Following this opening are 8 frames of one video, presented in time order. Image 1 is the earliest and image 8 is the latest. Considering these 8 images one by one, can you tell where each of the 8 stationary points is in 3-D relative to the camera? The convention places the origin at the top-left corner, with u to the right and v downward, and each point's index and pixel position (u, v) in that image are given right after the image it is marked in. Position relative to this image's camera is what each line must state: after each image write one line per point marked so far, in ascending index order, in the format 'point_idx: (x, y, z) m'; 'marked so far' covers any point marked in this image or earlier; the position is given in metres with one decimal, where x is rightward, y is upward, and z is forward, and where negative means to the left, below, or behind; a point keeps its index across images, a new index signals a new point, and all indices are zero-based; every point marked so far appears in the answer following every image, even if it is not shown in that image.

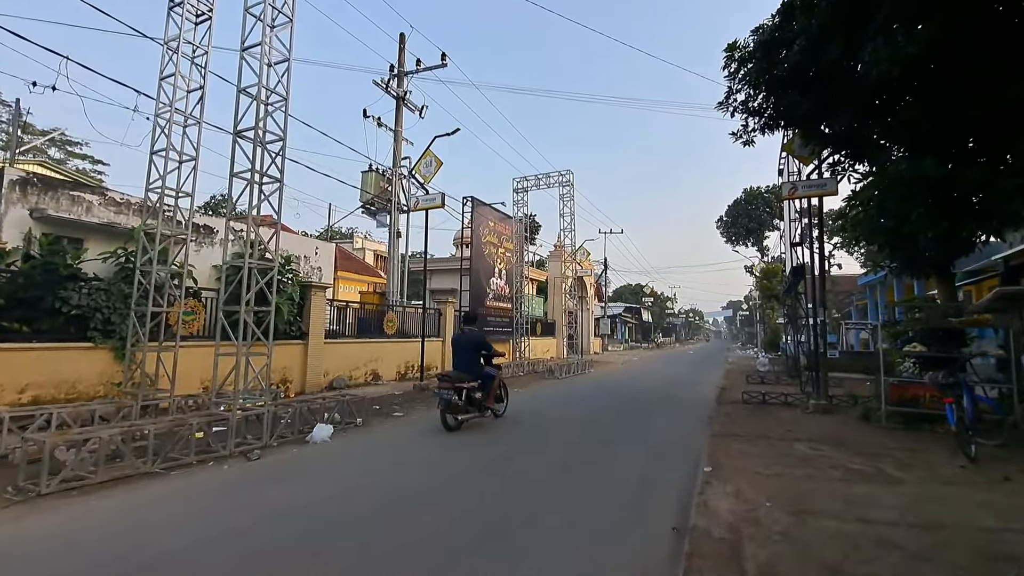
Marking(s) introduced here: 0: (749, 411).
0: (+4.8, -2.5, +11.8) m
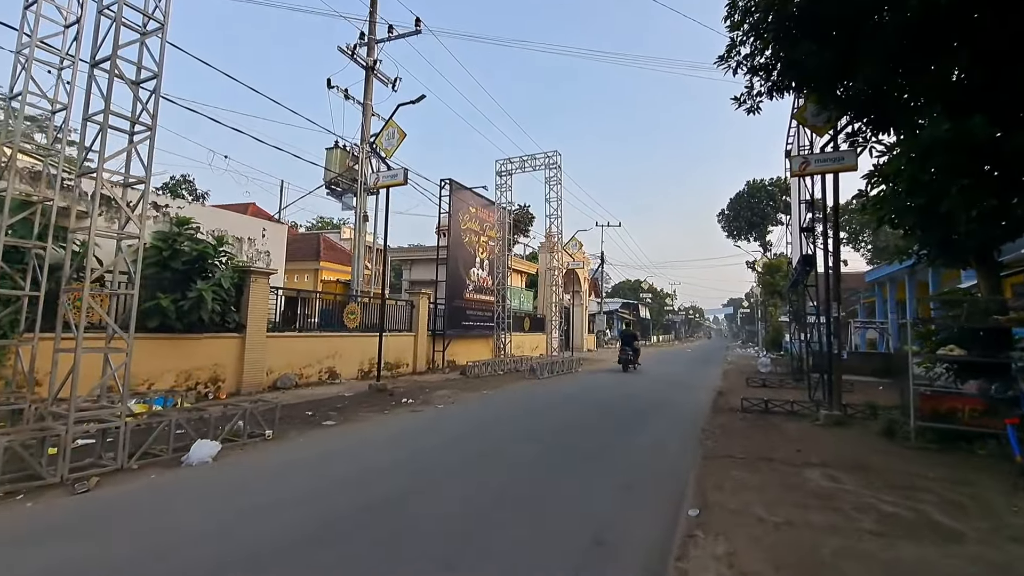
0: (+4.1, -2.3, +10.1) m
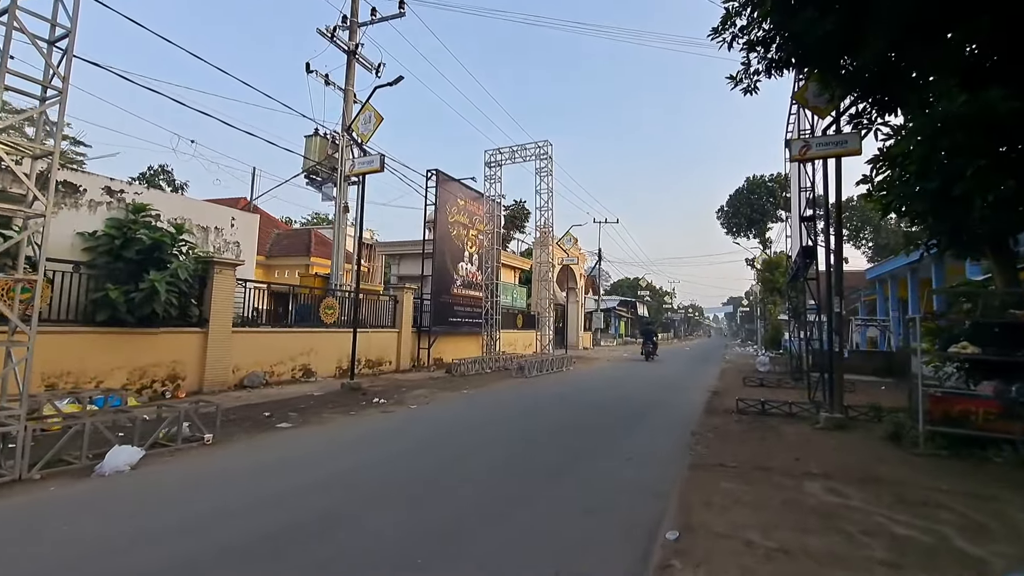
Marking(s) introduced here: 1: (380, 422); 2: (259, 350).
0: (+3.7, -2.2, +9.3) m
1: (-2.2, -2.2, +9.4) m
2: (-5.6, -1.4, +12.8) m
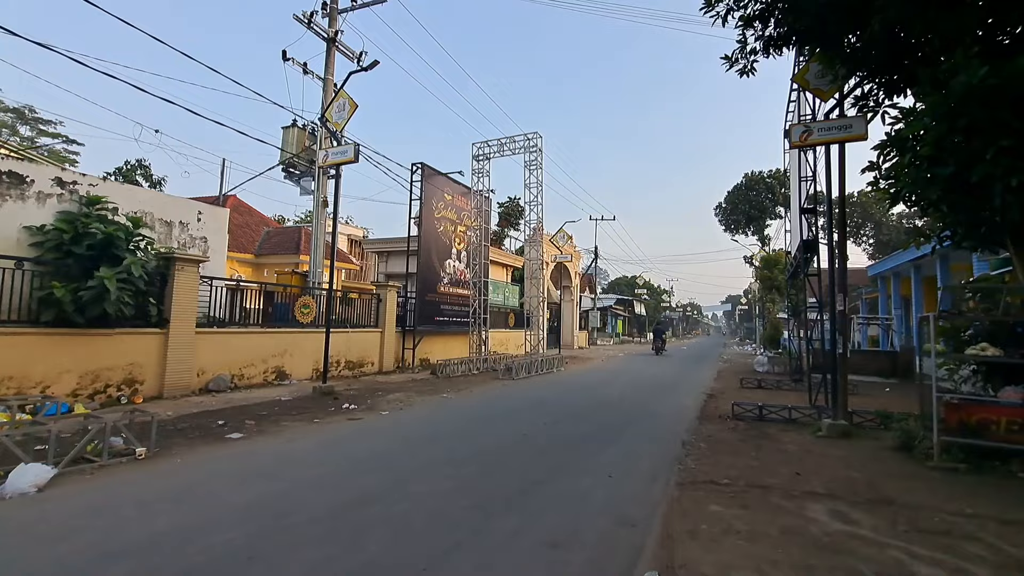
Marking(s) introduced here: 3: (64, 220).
0: (+3.4, -2.2, +8.6) m
1: (-2.5, -2.1, +8.6) m
2: (-6.0, -1.3, +12.1) m
3: (-7.5, +1.1, +9.6) m
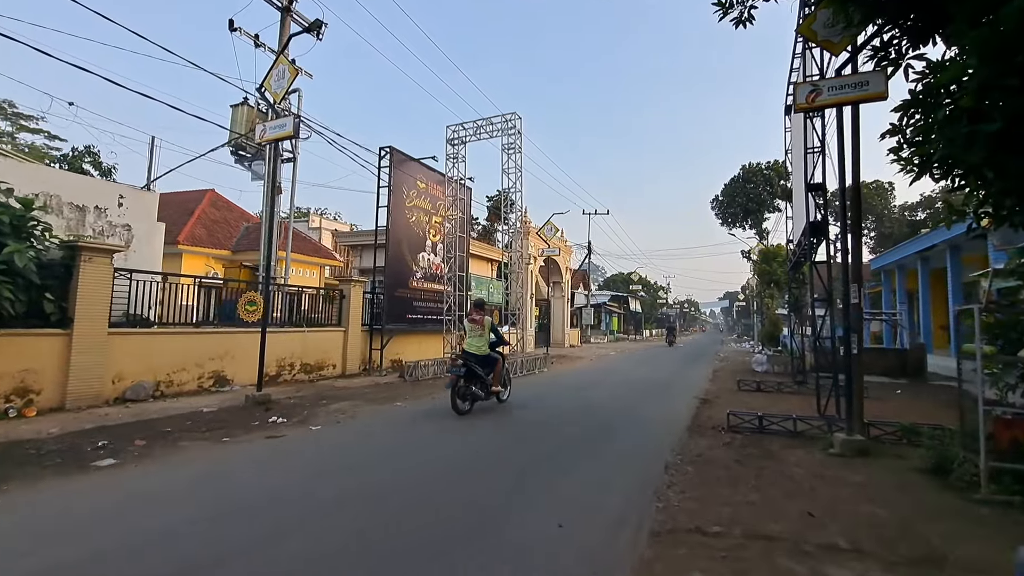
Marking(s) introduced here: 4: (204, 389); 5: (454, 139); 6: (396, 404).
0: (+2.8, -2.0, +7.1) m
1: (-3.2, -2.0, +7.2) m
2: (-6.6, -1.2, +10.6) m
3: (-8.1, +1.2, +8.1) m
4: (-6.1, -2.0, +11.5) m
5: (-1.8, +4.6, +17.9) m
6: (-2.1, -2.1, +10.5) m
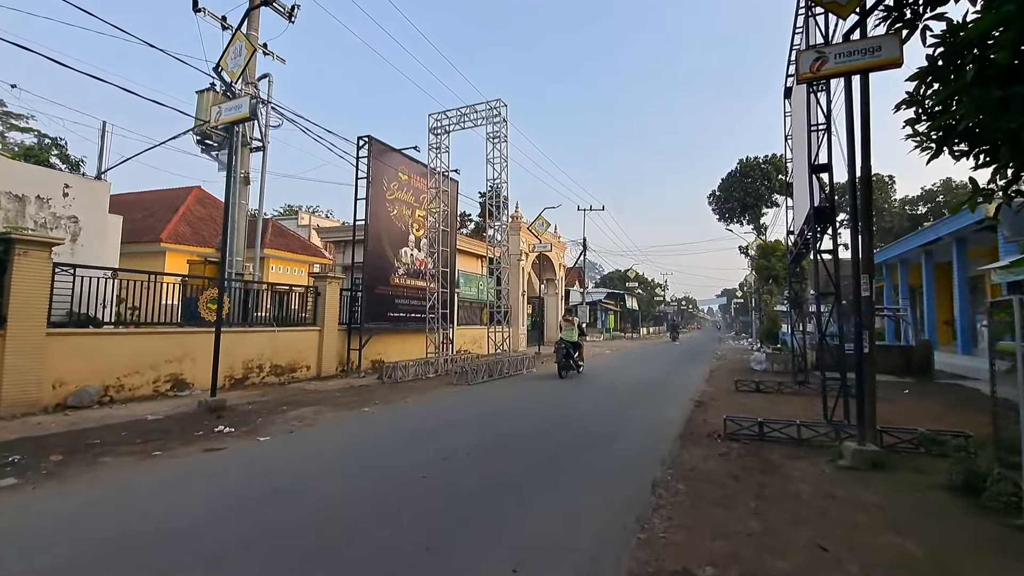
0: (+2.4, -1.9, +6.3) m
1: (-3.5, -2.0, +6.3) m
2: (-6.9, -1.2, +9.7) m
3: (-8.5, +1.3, +7.3) m
4: (-6.5, -1.9, +10.7) m
5: (-2.2, +4.7, +17.0) m
6: (-2.4, -2.0, +9.7) m
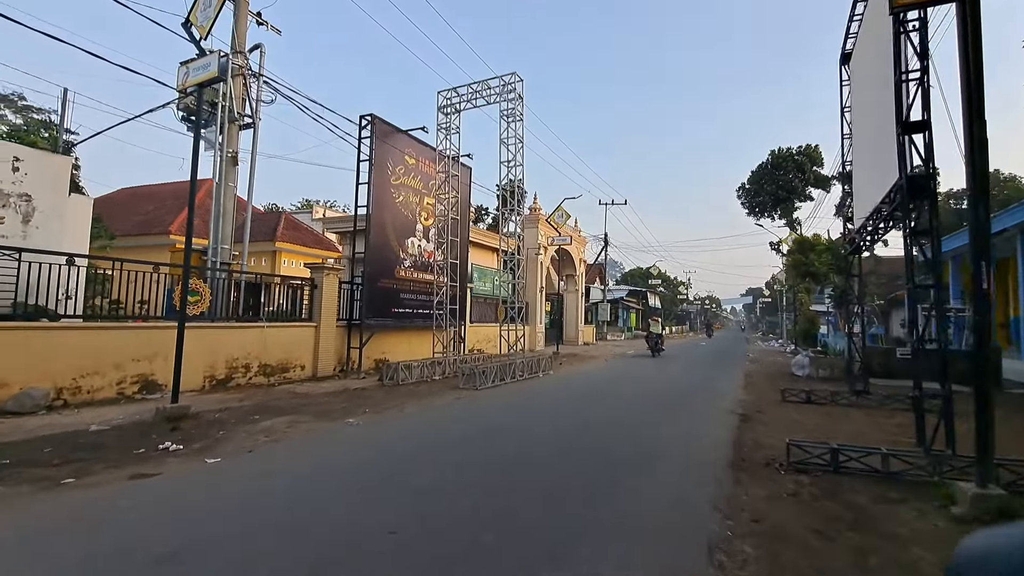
0: (+2.5, -1.8, +4.8) m
1: (-3.5, -1.8, +5.0) m
2: (-6.8, -1.0, +8.5) m
3: (-8.4, +1.5, +6.1) m
4: (-6.3, -1.8, +9.5) m
5: (-1.7, +4.9, +15.6) m
6: (-2.3, -1.9, +8.3) m
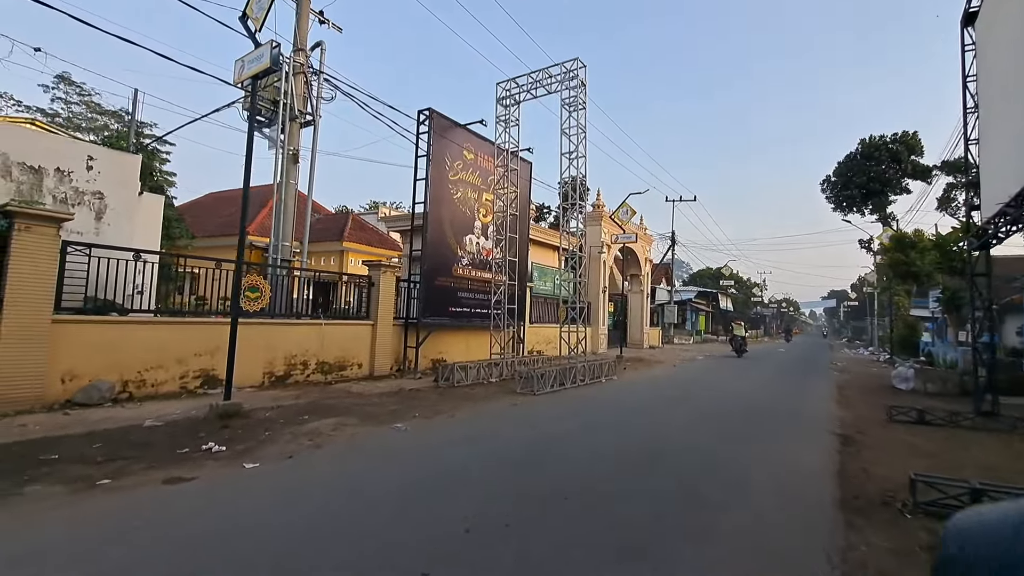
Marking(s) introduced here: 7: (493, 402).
0: (+2.8, -1.9, +4.0) m
1: (-3.1, -1.8, +4.9) m
2: (-6.0, -0.9, +8.7) m
3: (-7.8, +1.5, +6.5) m
4: (-5.4, -1.7, +9.6) m
5: (-0.1, +4.9, +15.2) m
6: (-1.5, -1.9, +8.0) m
7: (-0.3, -2.1, +10.6) m
